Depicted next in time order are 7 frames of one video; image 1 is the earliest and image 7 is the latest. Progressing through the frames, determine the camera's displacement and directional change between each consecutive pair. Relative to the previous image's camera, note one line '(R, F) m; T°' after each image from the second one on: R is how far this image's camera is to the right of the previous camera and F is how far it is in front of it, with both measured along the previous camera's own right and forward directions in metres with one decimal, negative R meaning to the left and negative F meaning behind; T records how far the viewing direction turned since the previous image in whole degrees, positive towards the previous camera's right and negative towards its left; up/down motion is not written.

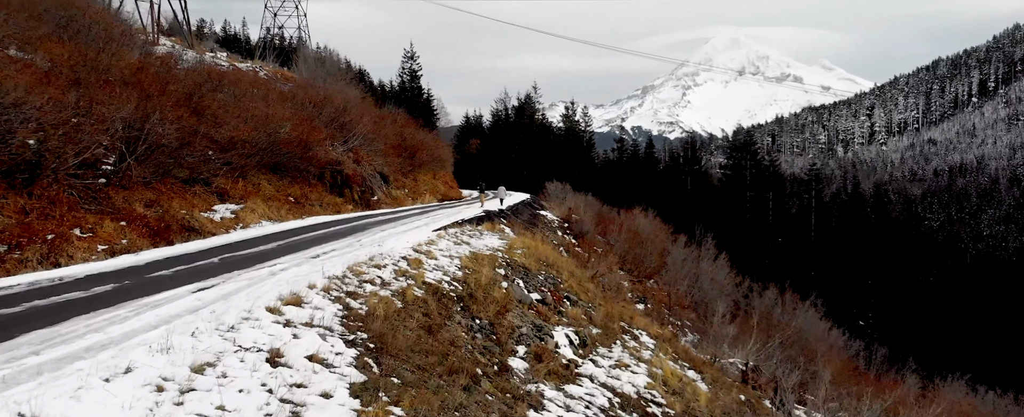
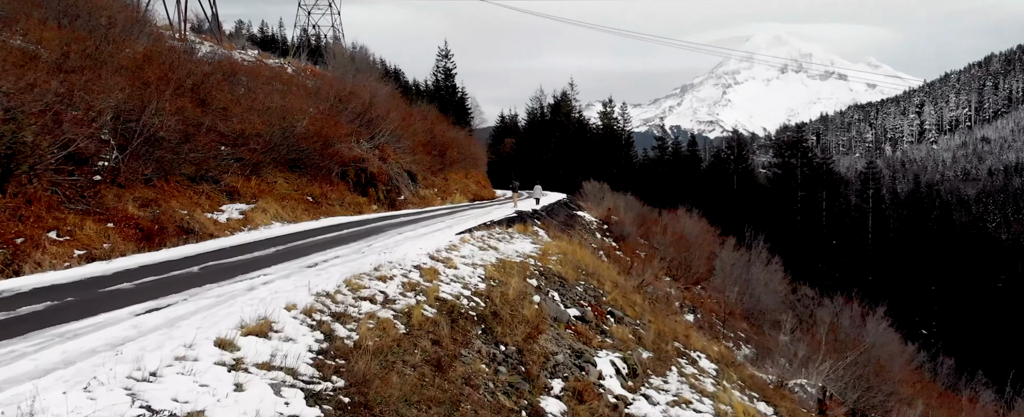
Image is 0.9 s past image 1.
(0.0, +2.5) m; -3°
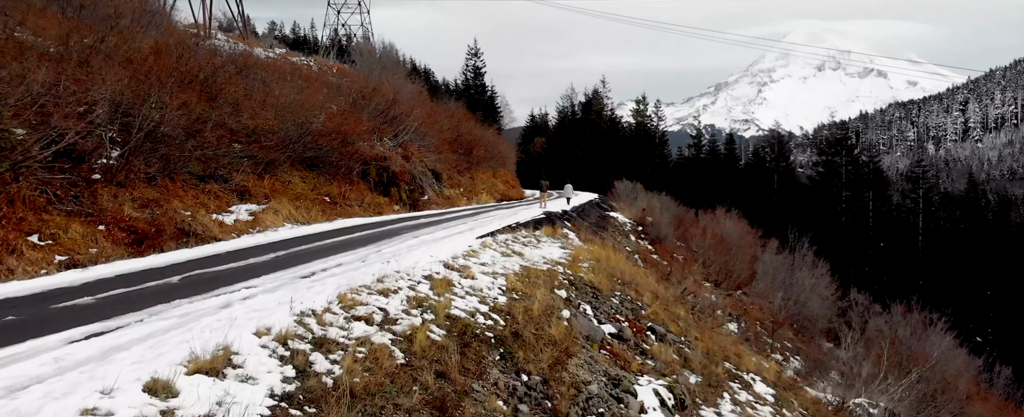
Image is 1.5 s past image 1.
(+0.1, +1.7) m; -2°
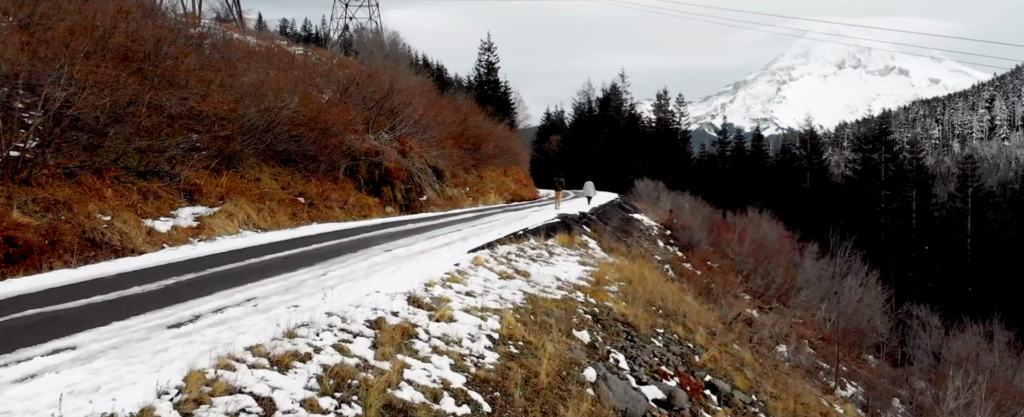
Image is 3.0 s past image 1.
(+0.2, +4.0) m; -1°
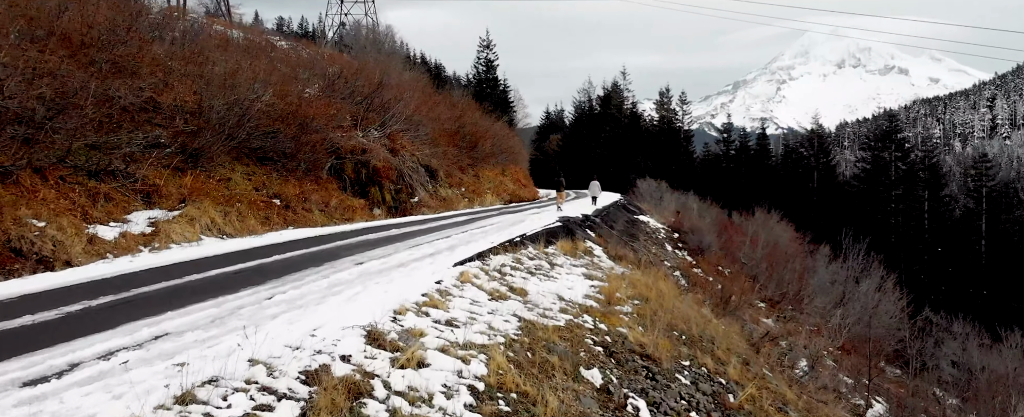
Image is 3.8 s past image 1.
(+0.1, +1.9) m; 0°
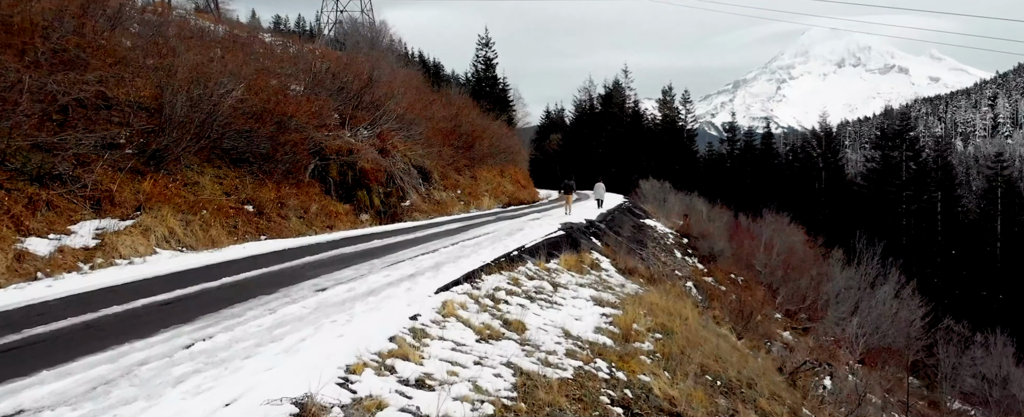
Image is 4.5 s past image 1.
(+0.1, +1.8) m; 0°
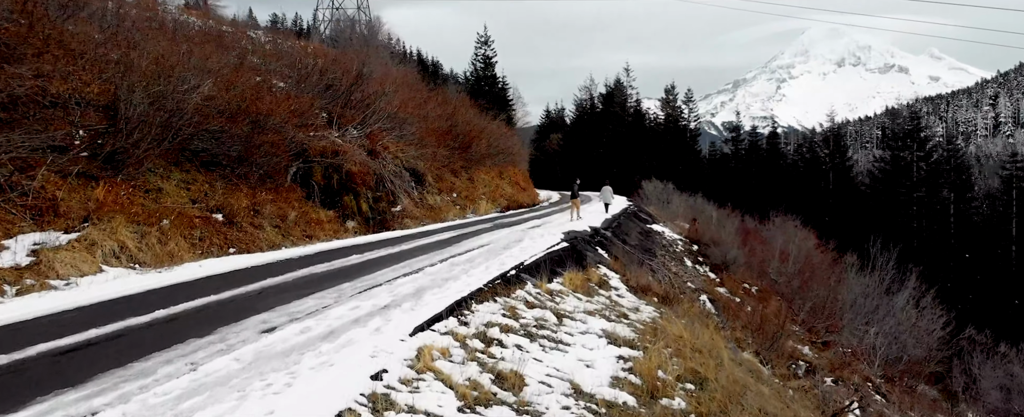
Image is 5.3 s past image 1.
(0.0, +1.7) m; 0°
